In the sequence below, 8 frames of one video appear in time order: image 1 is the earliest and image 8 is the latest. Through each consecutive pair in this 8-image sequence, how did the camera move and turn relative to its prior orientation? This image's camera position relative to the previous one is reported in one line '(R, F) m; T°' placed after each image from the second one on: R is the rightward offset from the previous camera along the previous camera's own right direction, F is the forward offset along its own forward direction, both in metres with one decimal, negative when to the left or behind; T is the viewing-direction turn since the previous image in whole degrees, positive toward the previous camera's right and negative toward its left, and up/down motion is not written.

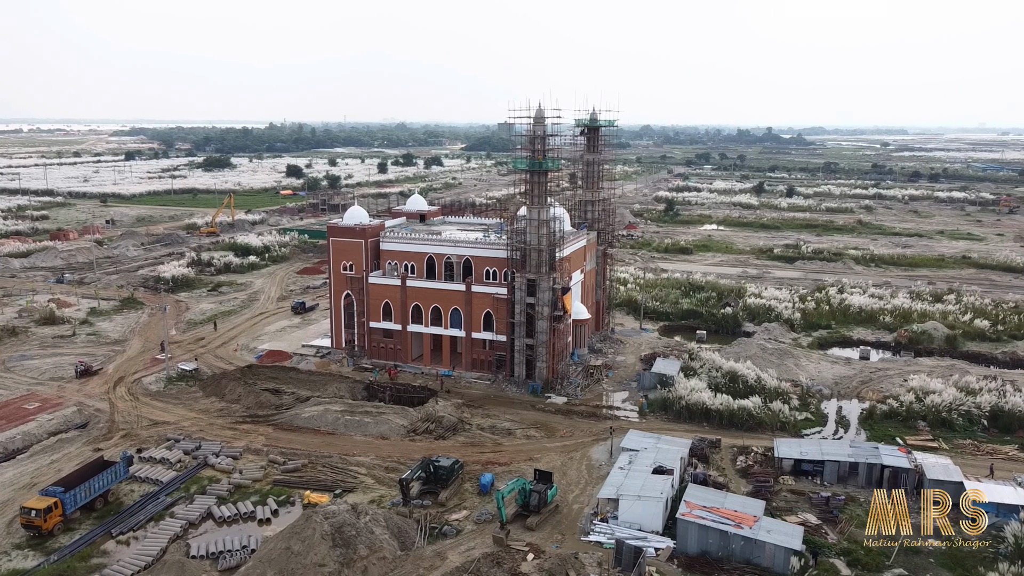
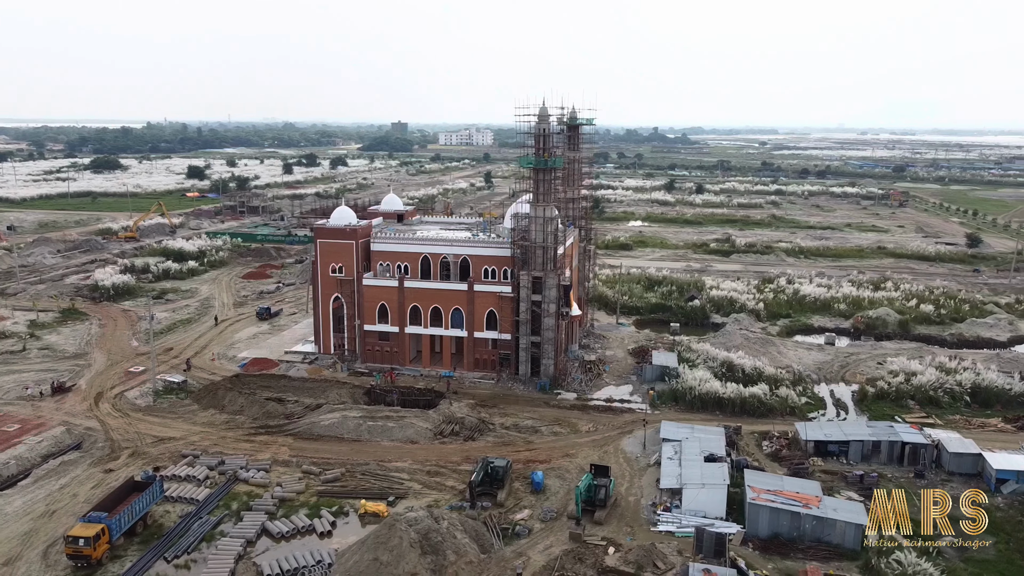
(-4.8, +0.4) m; +8°
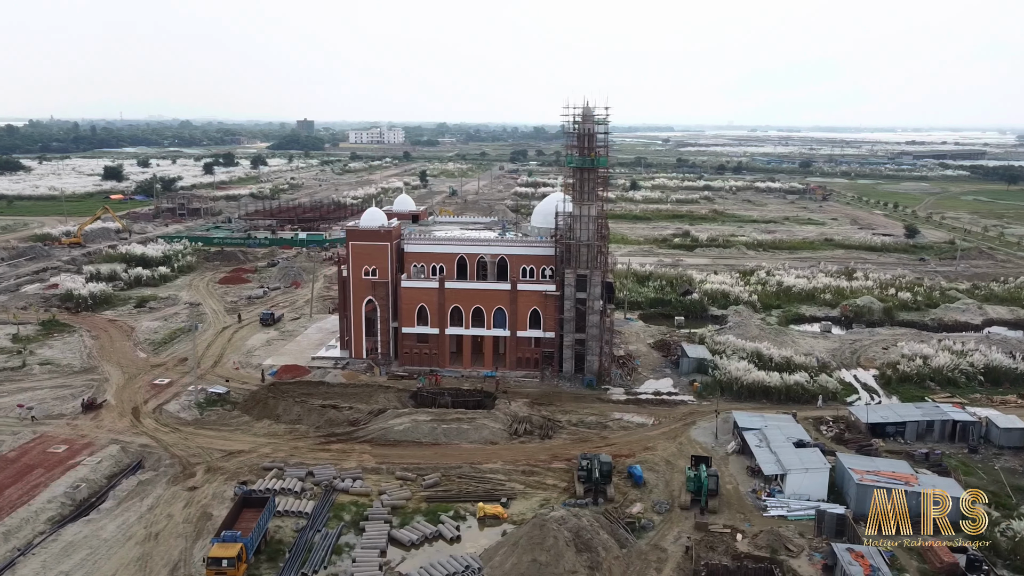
(-5.9, +0.2) m; +7°
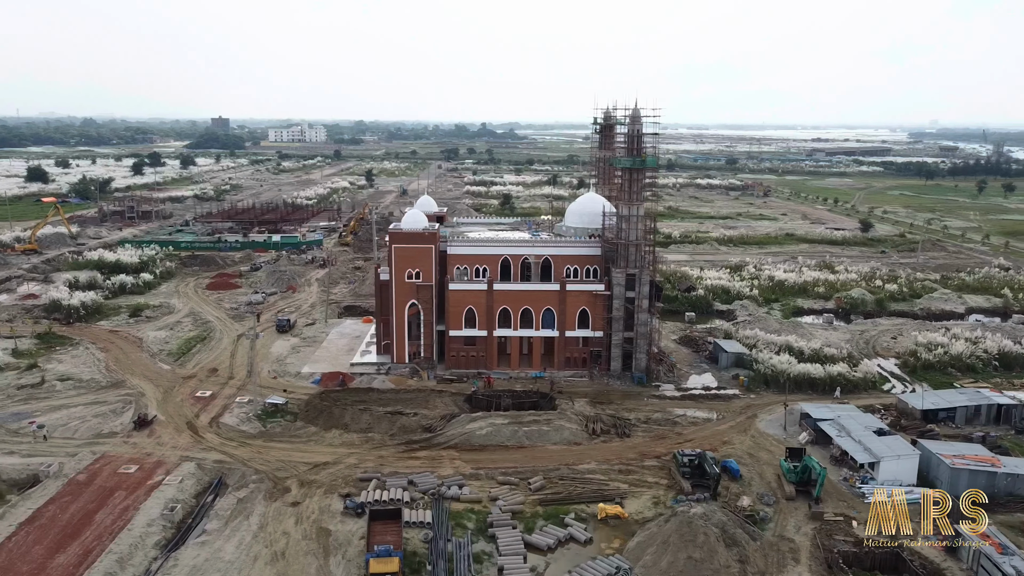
(-5.7, +0.3) m; +6°
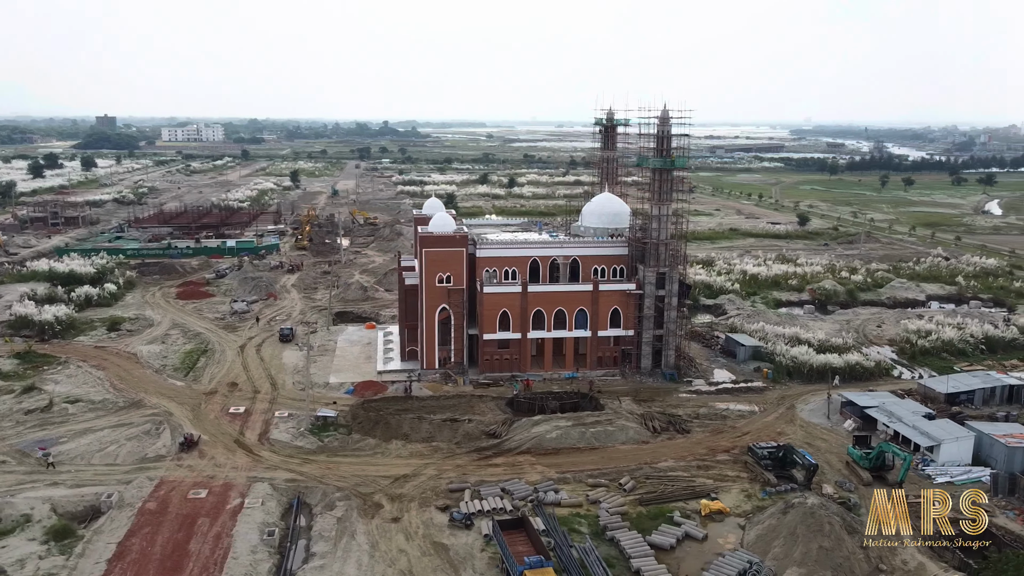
(-5.7, +0.5) m; +7°
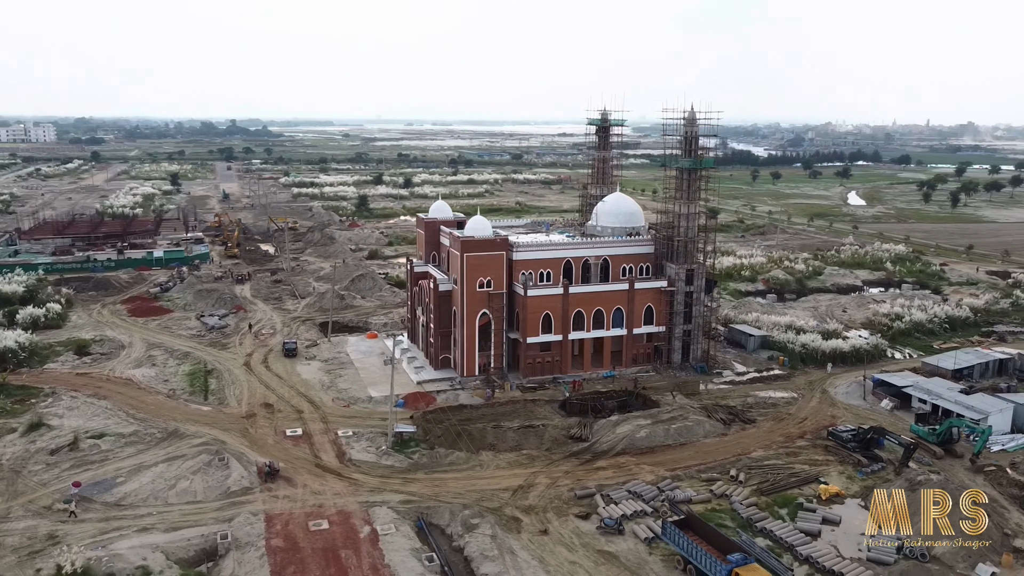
(-7.9, +1.1) m; +11°
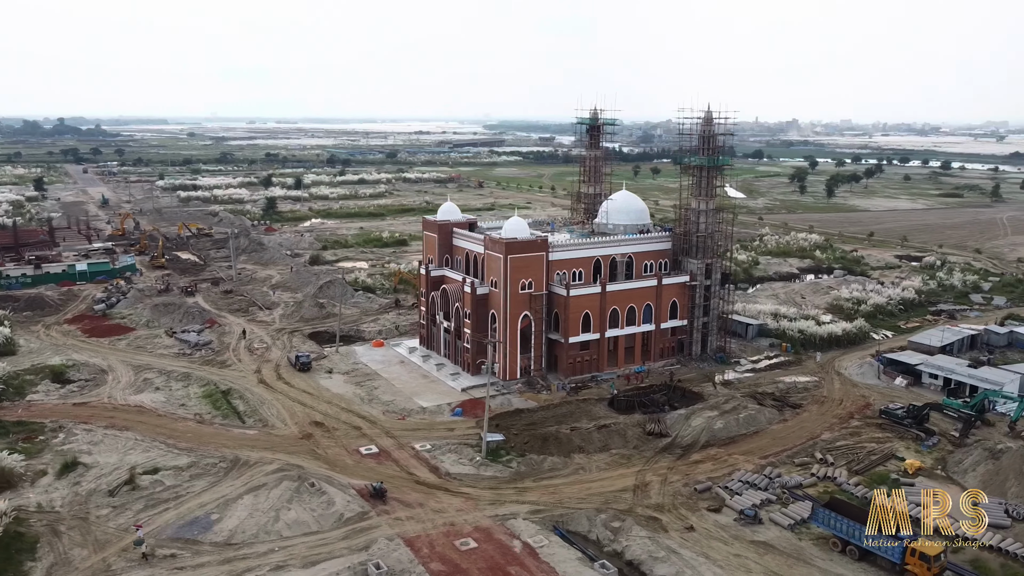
(-7.8, +1.1) m; +11°
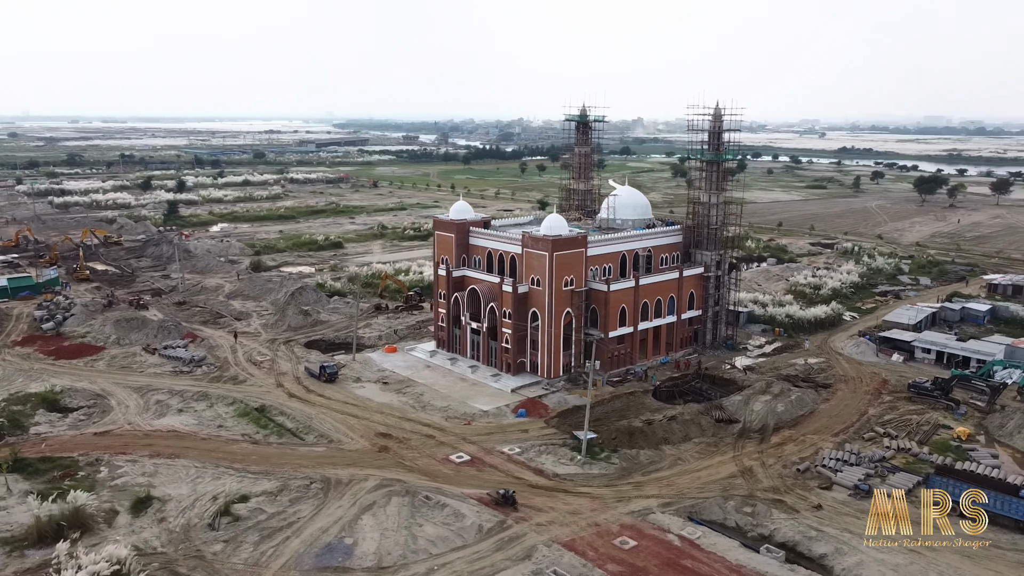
(-7.7, +1.1) m; +11°
